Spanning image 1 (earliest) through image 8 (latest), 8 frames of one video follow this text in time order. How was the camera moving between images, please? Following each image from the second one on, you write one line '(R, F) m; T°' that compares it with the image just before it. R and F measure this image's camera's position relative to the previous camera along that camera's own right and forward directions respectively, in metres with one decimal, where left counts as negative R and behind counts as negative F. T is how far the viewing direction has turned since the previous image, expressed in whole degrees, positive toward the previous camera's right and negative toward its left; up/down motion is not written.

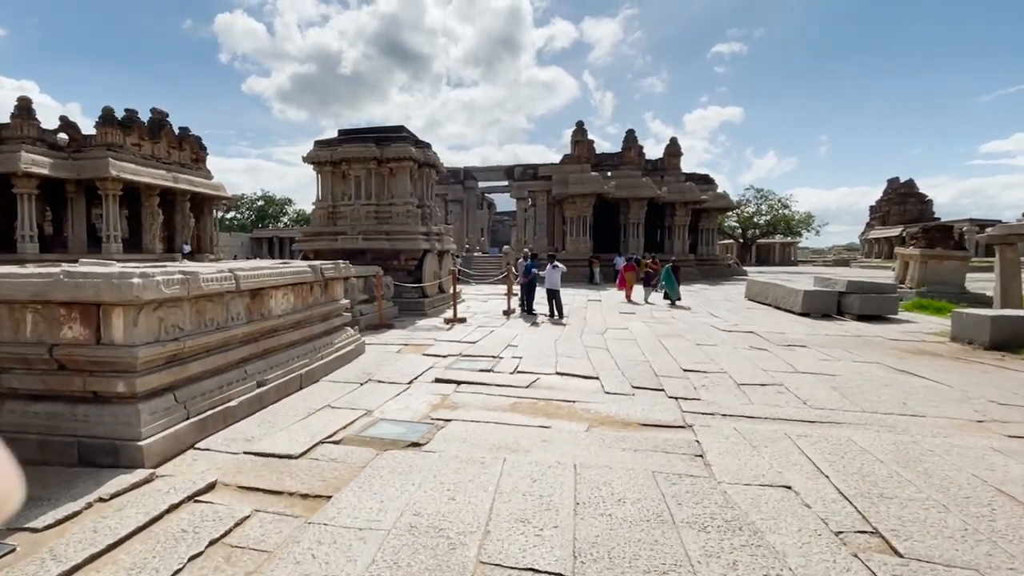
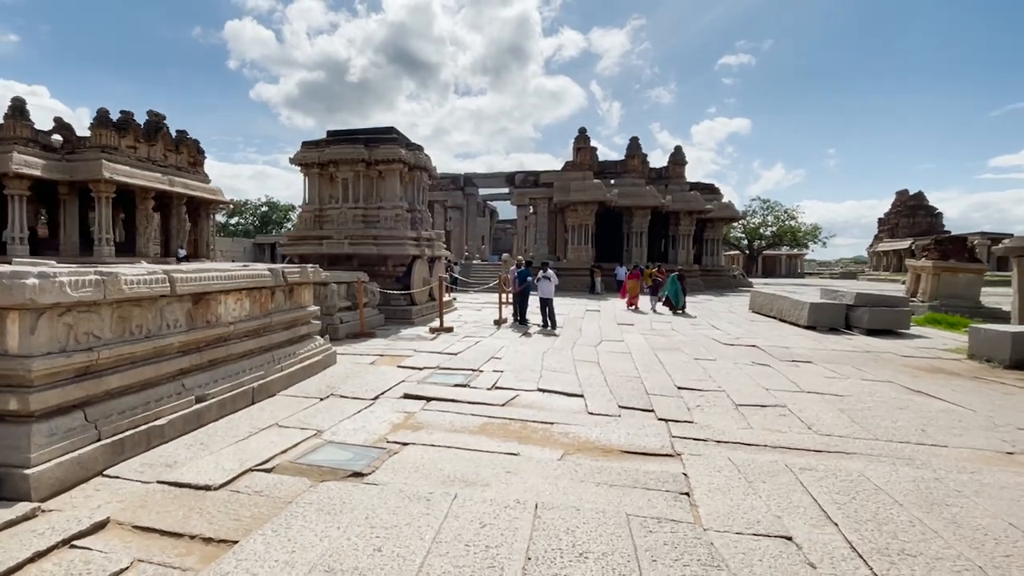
(+0.2, +0.4) m; -1°
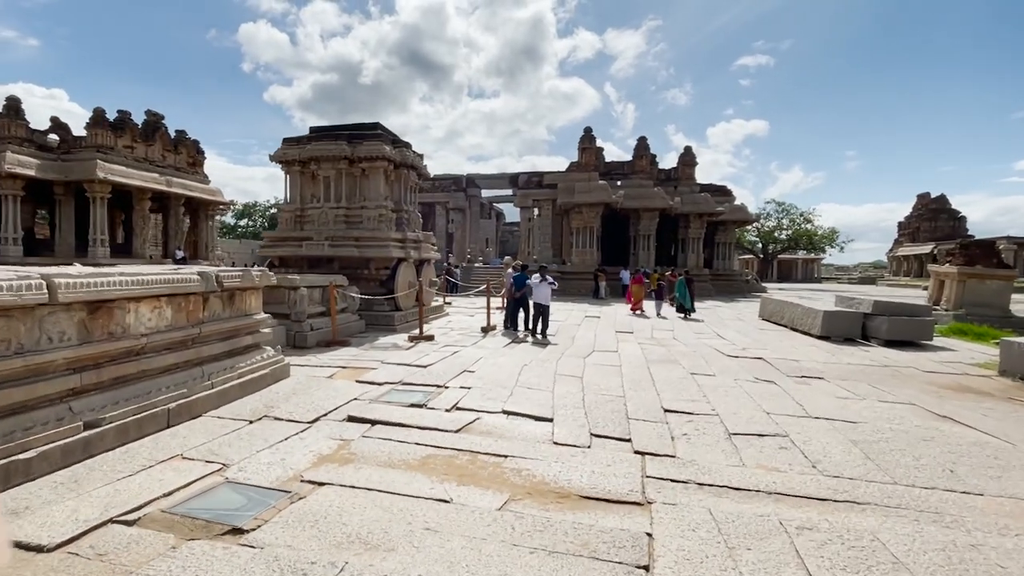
(+0.4, +0.6) m; -1°
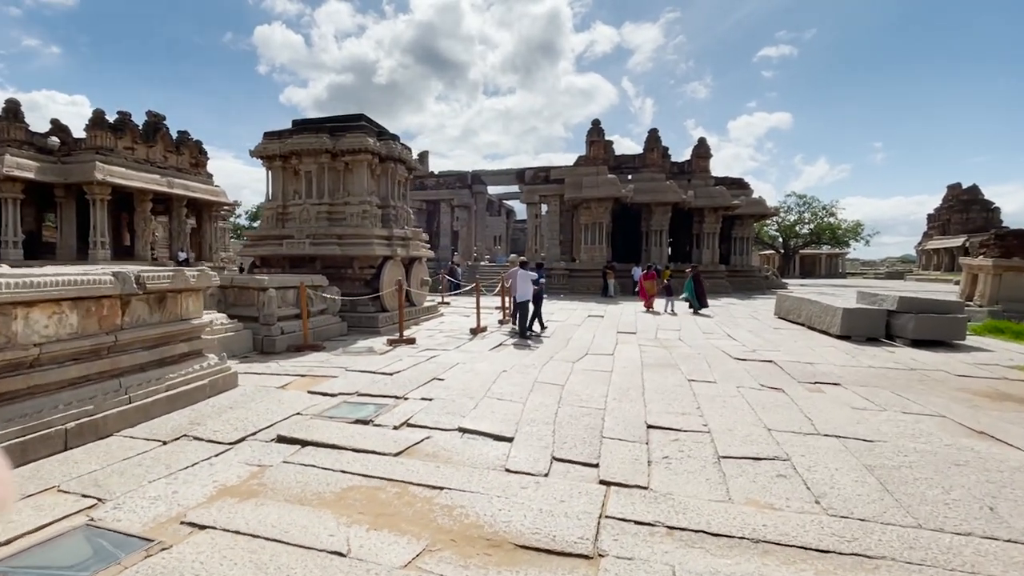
(+0.4, +0.5) m; -2°
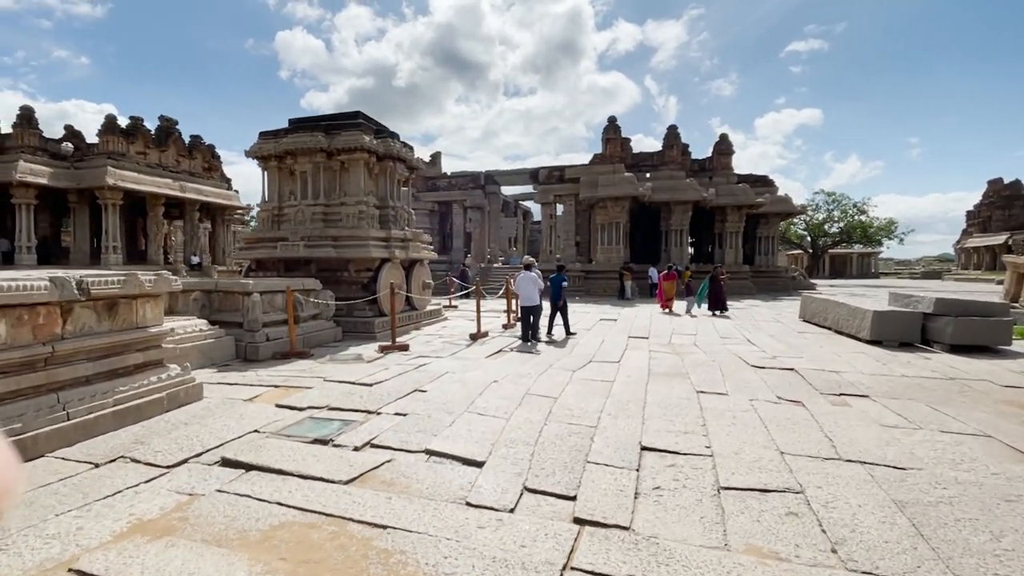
(+0.3, +0.4) m; -3°
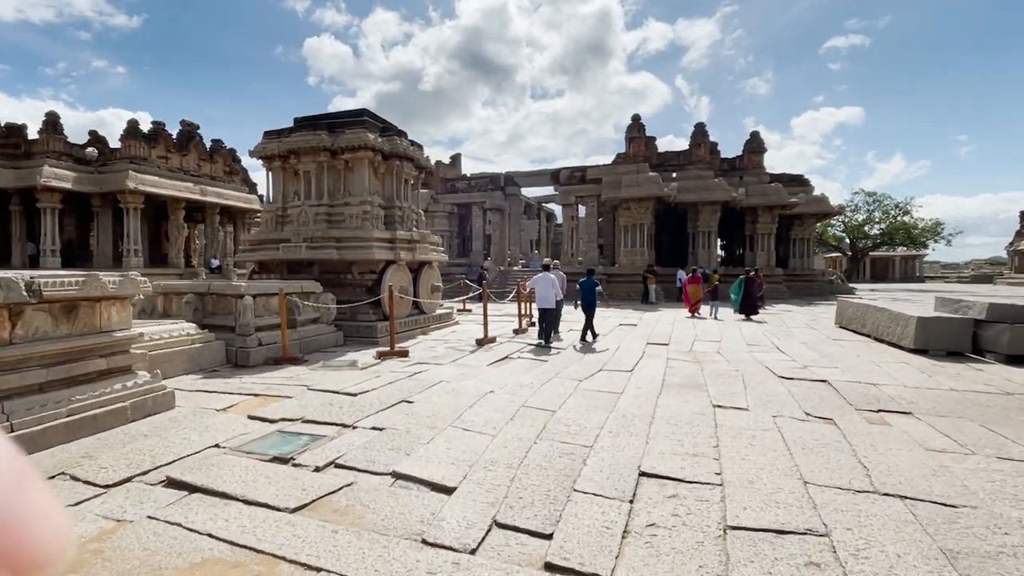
(+0.3, +0.4) m; -3°
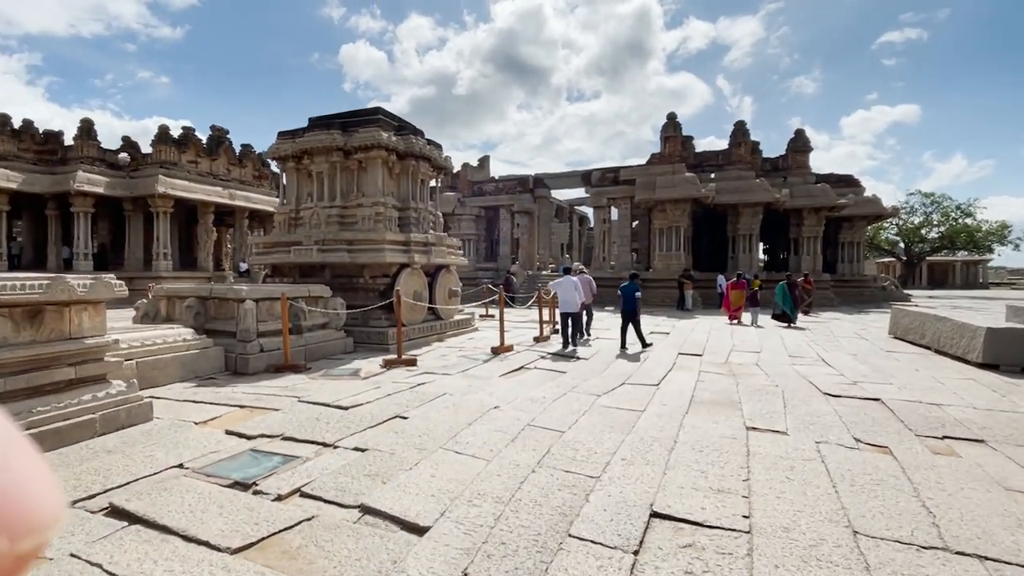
(+0.2, +0.4) m; -4°
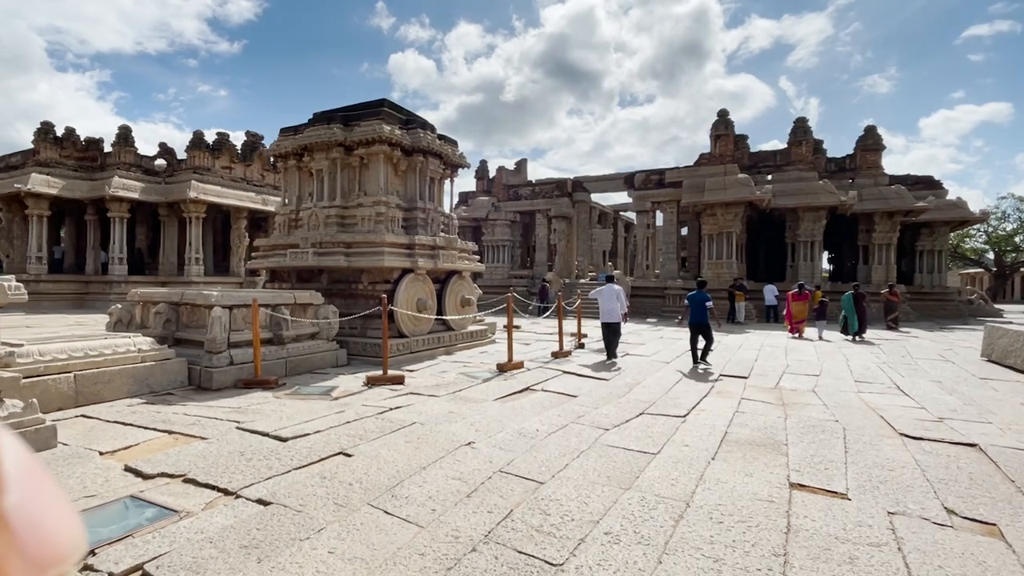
(+0.5, +0.8) m; -6°
